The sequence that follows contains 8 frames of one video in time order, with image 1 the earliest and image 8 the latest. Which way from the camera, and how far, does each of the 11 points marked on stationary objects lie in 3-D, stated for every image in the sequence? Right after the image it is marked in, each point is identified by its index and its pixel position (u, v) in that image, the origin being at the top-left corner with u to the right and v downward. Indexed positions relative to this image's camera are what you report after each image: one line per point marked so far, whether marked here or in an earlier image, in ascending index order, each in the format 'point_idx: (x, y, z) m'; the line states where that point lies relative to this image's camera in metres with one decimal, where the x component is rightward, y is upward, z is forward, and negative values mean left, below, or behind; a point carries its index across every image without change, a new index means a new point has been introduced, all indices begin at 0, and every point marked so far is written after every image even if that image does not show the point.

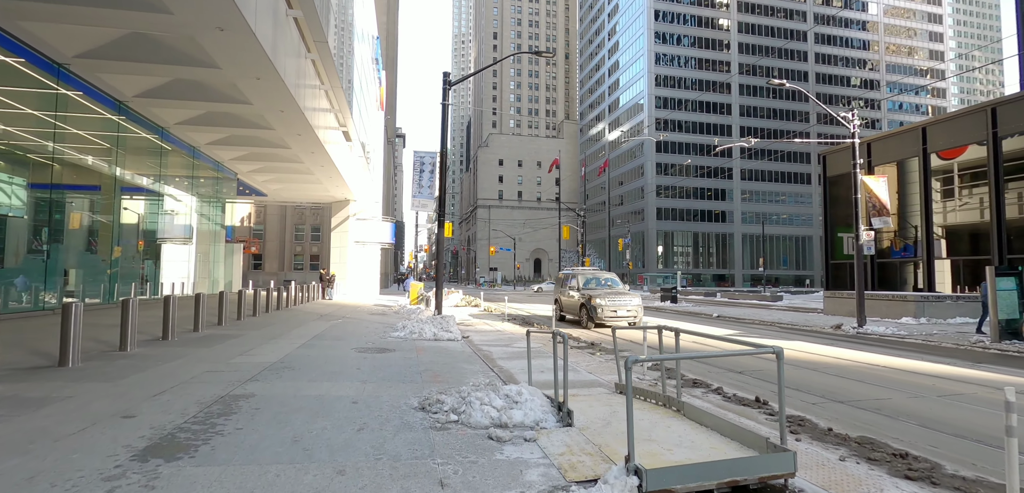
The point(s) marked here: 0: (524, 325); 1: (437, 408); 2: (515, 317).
0: (+0.4, -2.4, +14.9) m
1: (-0.8, -1.6, +5.0) m
2: (+0.2, -2.6, +18.1) m
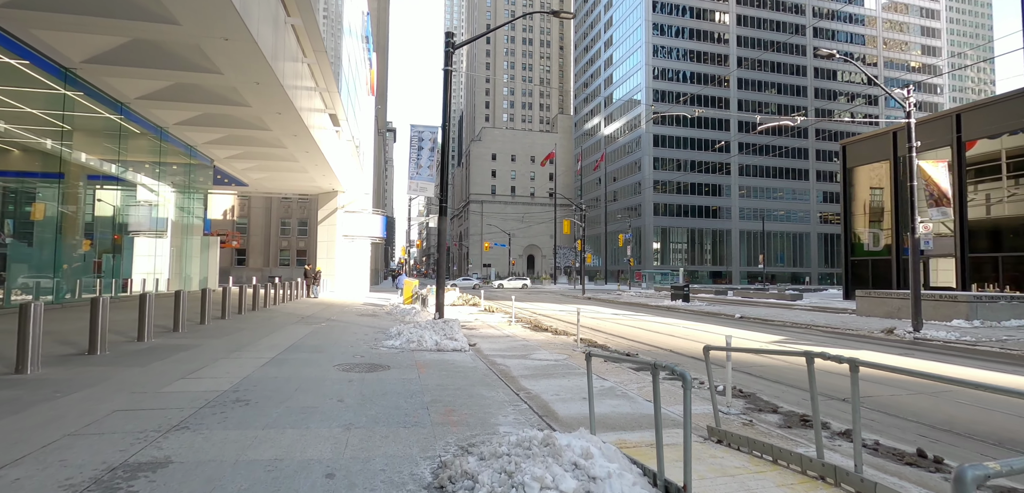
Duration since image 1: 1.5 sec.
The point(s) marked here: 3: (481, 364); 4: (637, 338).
0: (+0.7, -2.2, +13.0) m
1: (-0.3, -1.5, +3.0) m
2: (+0.4, -2.4, +16.2) m
3: (-0.5, -1.9, +7.8) m
4: (+3.0, -2.1, +11.5) m
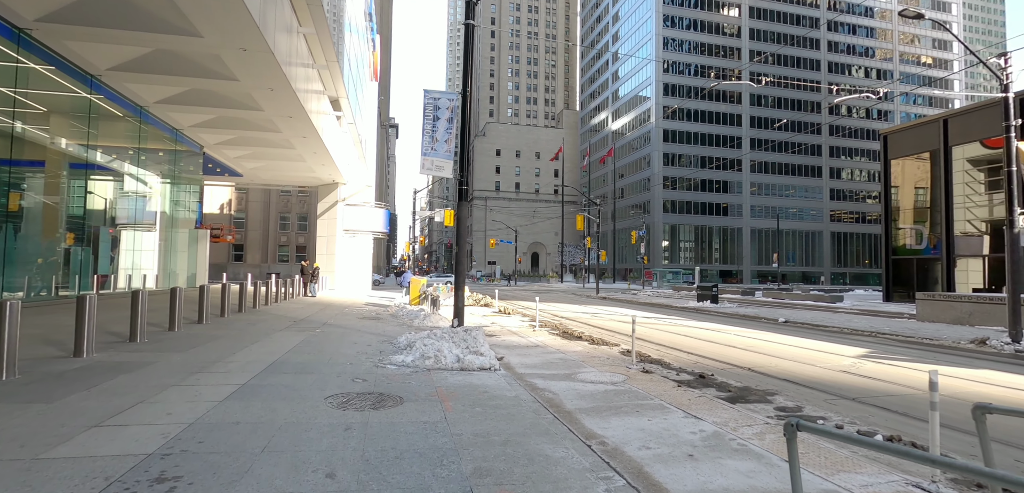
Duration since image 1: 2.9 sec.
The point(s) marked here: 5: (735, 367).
0: (+1.3, -2.1, +11.1) m
1: (+0.3, -1.4, +1.1) m
2: (+1.0, -2.2, +14.2) m
3: (+0.1, -1.8, +5.9) m
4: (+3.6, -2.0, +9.6) m
5: (+3.5, -1.9, +7.7) m
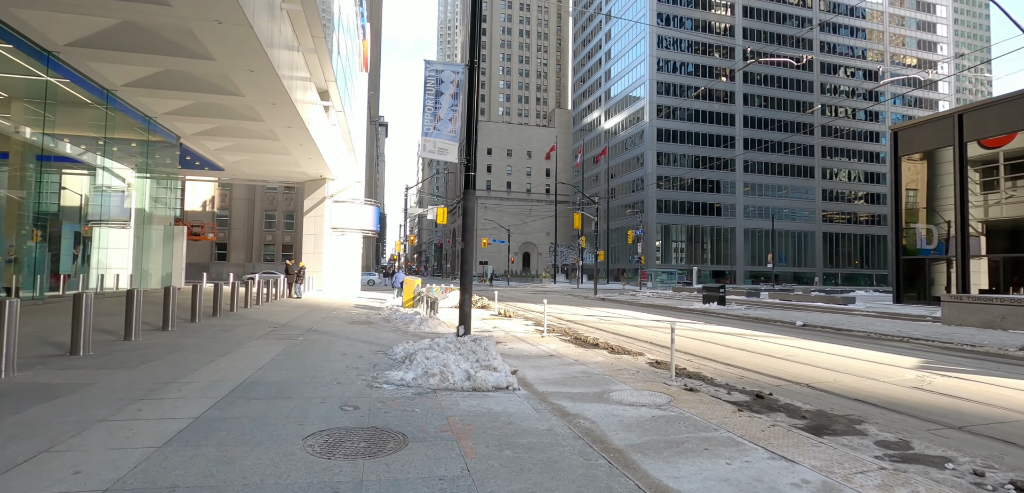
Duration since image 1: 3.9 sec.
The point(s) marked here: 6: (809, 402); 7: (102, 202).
0: (+1.5, -2.0, +9.9) m
1: (+0.7, -1.3, -0.1) m
2: (+1.1, -2.2, +13.1) m
3: (+0.4, -1.7, +4.7) m
4: (+3.8, -2.0, +8.5) m
5: (+3.8, -1.9, +6.6) m
6: (+3.5, -1.8, +5.7) m
7: (-15.9, +1.7, +18.9) m
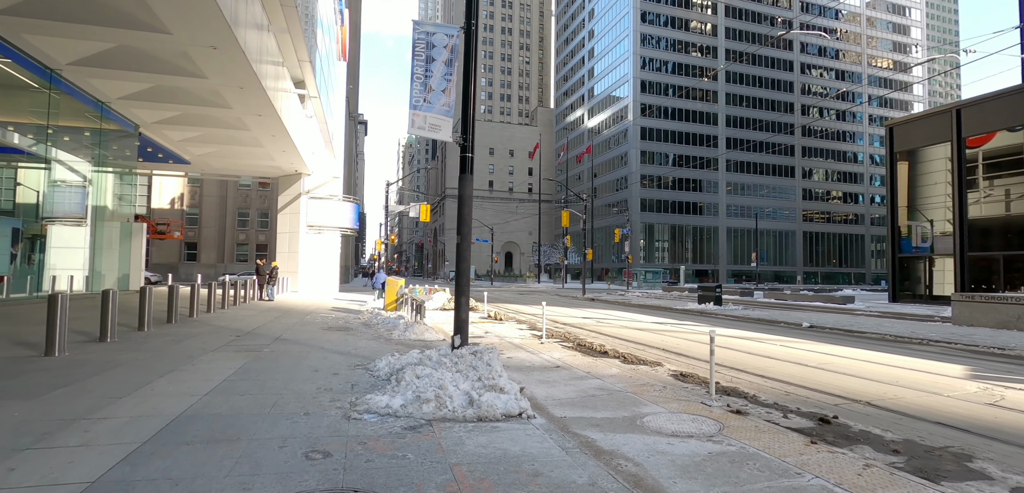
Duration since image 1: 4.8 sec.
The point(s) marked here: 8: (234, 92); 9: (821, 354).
0: (+1.4, -1.9, +8.8) m
1: (+1.1, -1.3, -1.2) m
2: (+1.0, -2.1, +12.0) m
3: (+0.6, -1.6, +3.5) m
4: (+3.8, -1.9, +7.4) m
5: (+3.9, -1.8, +5.6) m
6: (+3.6, -1.7, +4.7) m
7: (-16.2, +1.8, +17.1) m
8: (-8.6, +4.8, +15.1) m
9: (+5.8, -2.0, +9.2) m
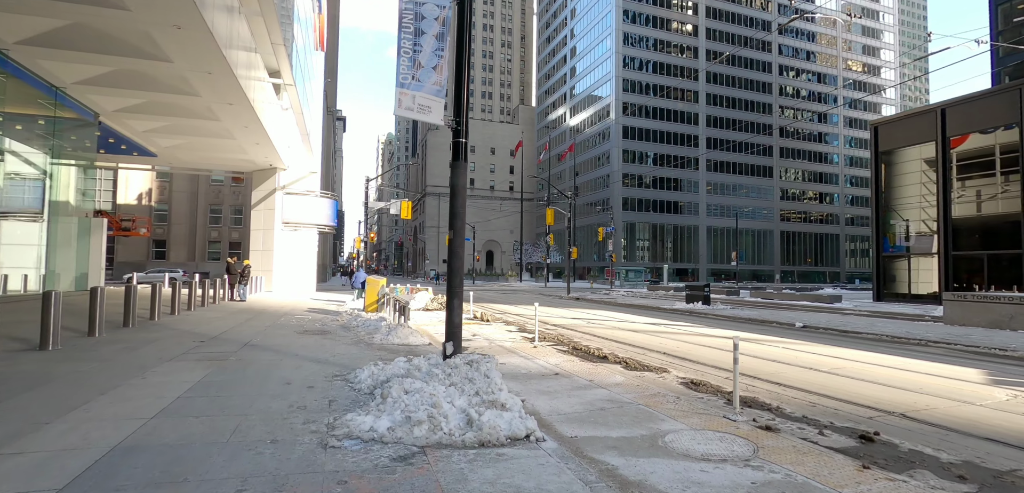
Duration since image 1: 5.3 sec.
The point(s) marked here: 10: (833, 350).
0: (+1.3, -1.9, +8.2) m
1: (+1.4, -1.2, -1.8) m
2: (+0.7, -2.0, +11.3) m
3: (+0.7, -1.6, +2.9) m
4: (+3.8, -1.8, +6.9) m
5: (+3.9, -1.8, +5.1) m
6: (+3.7, -1.7, +4.2) m
7: (-16.6, +1.9, +15.8) m
8: (-8.9, +4.9, +14.1) m
9: (+5.7, -2.0, +8.8) m
10: (+6.7, -2.1, +10.2) m
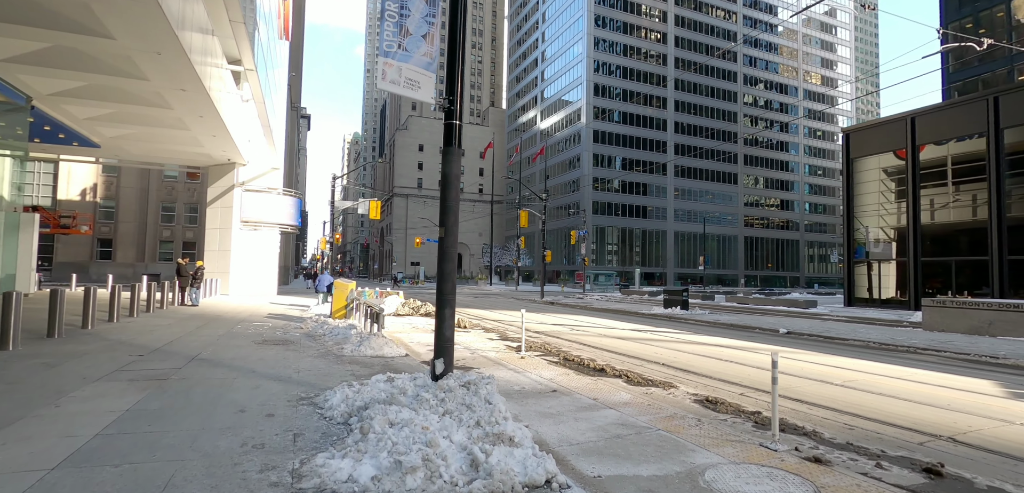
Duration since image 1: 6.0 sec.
0: (+1.1, -1.9, +7.5) m
1: (+1.9, -1.2, -2.5) m
2: (+0.4, -2.1, +10.6) m
3: (+0.9, -1.6, +2.2) m
4: (+3.7, -1.9, +6.4) m
5: (+3.9, -1.8, +4.5) m
6: (+3.8, -1.7, +3.6) m
7: (-17.2, +2.0, +13.9) m
8: (-9.4, +4.9, +12.7) m
9: (+5.5, -2.0, +8.3) m
10: (+6.4, -2.2, +9.8) m
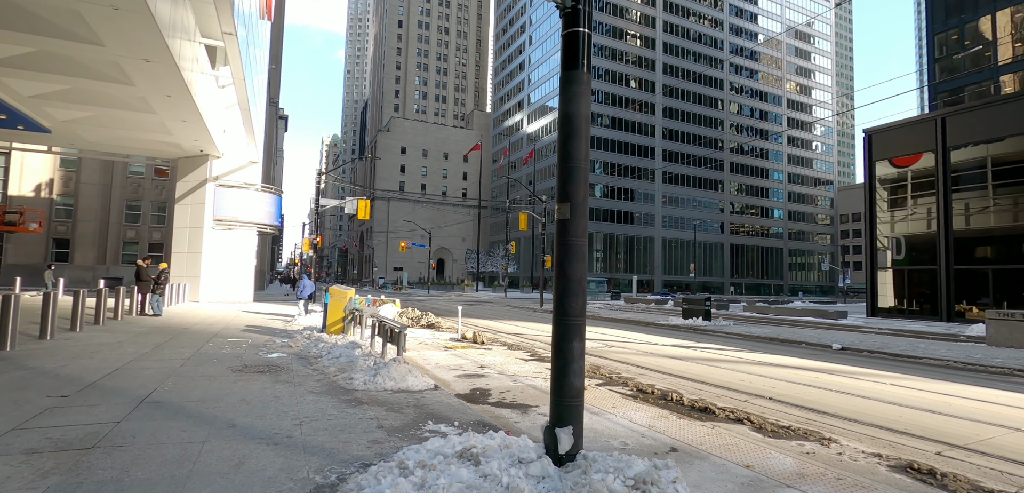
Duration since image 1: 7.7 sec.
0: (+2.0, -1.9, +5.6) m
1: (+3.2, -1.1, -4.4) m
2: (+1.1, -2.1, +8.6) m
3: (+2.0, -1.5, +0.2) m
4: (+4.6, -1.9, +4.6) m
5: (+5.0, -1.8, +2.7) m
6: (+4.8, -1.7, +1.8) m
7: (-16.6, +2.1, +11.2) m
8: (-8.7, +4.9, +10.4) m
9: (+6.3, -2.1, +6.6) m
10: (+7.2, -2.3, +8.1) m
